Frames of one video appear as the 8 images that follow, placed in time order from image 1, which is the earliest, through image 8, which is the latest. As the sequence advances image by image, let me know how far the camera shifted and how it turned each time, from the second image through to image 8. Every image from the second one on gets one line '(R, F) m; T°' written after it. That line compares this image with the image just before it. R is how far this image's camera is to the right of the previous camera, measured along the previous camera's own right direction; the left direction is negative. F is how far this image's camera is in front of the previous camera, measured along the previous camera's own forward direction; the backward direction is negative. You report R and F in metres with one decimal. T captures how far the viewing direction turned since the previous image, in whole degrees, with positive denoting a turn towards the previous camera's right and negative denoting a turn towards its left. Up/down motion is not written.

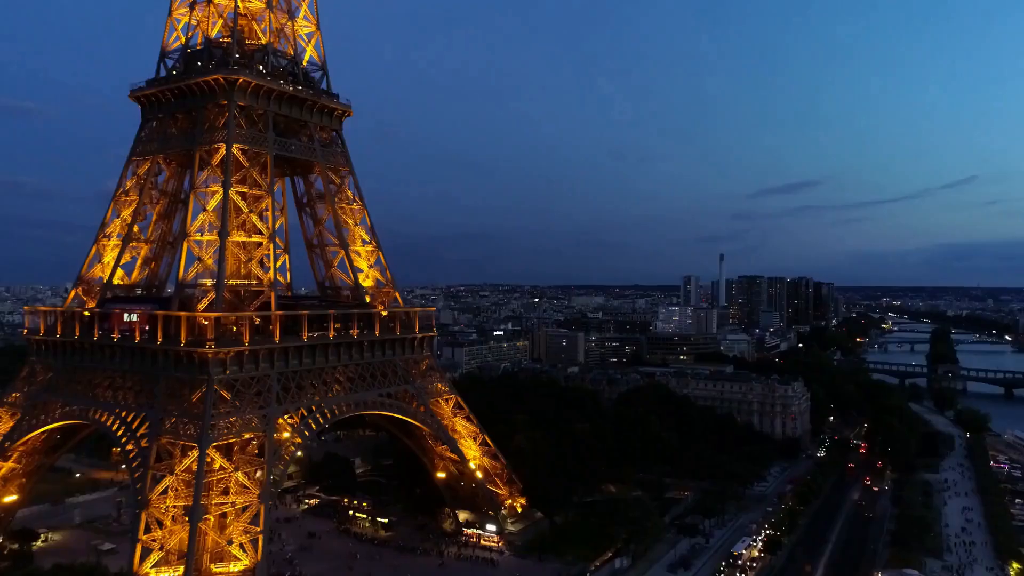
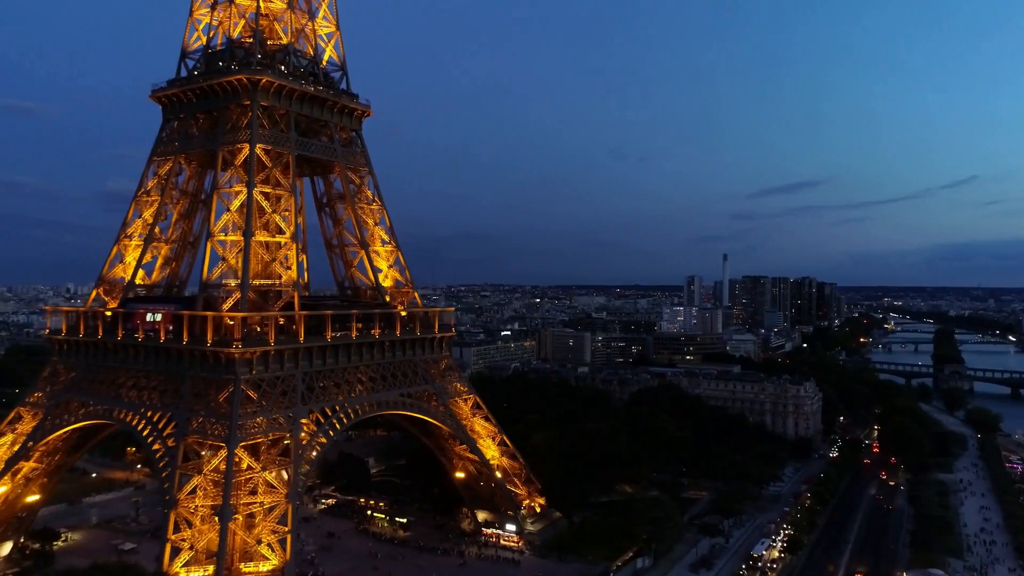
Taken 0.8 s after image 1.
(-0.7, 0.0) m; 0°
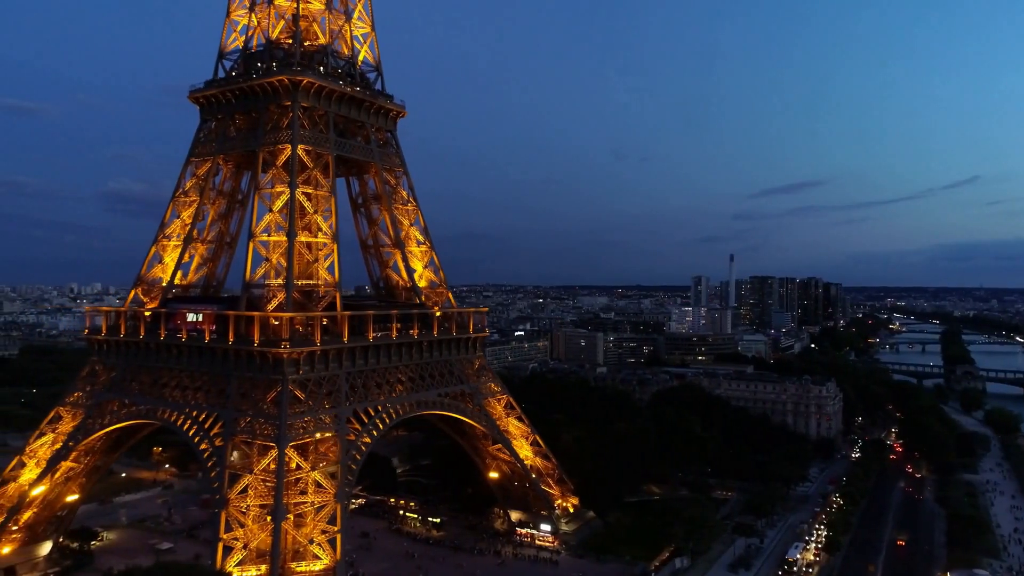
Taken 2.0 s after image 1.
(-1.2, -0.1) m; 0°
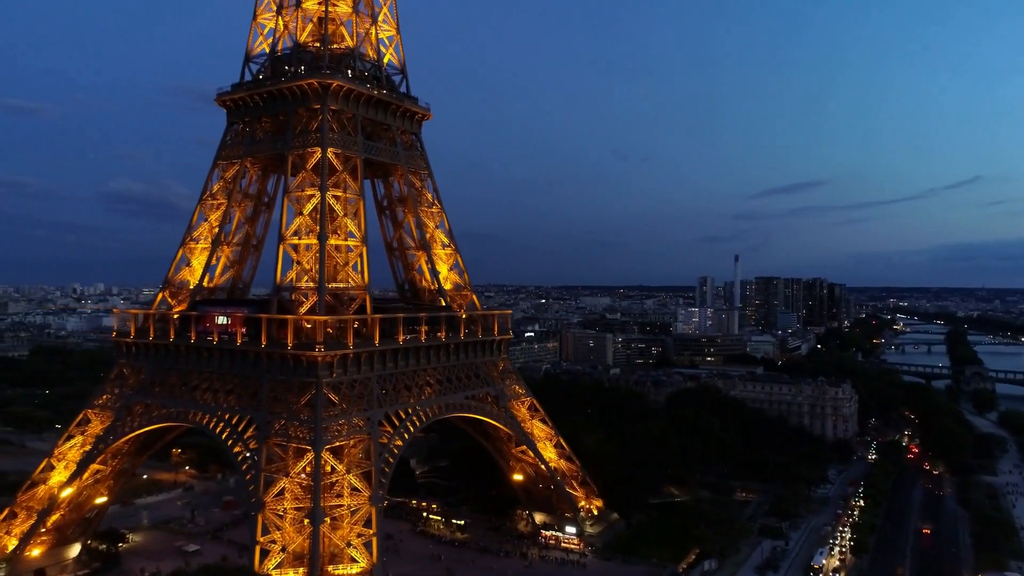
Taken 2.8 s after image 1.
(-0.9, 0.0) m; 0°
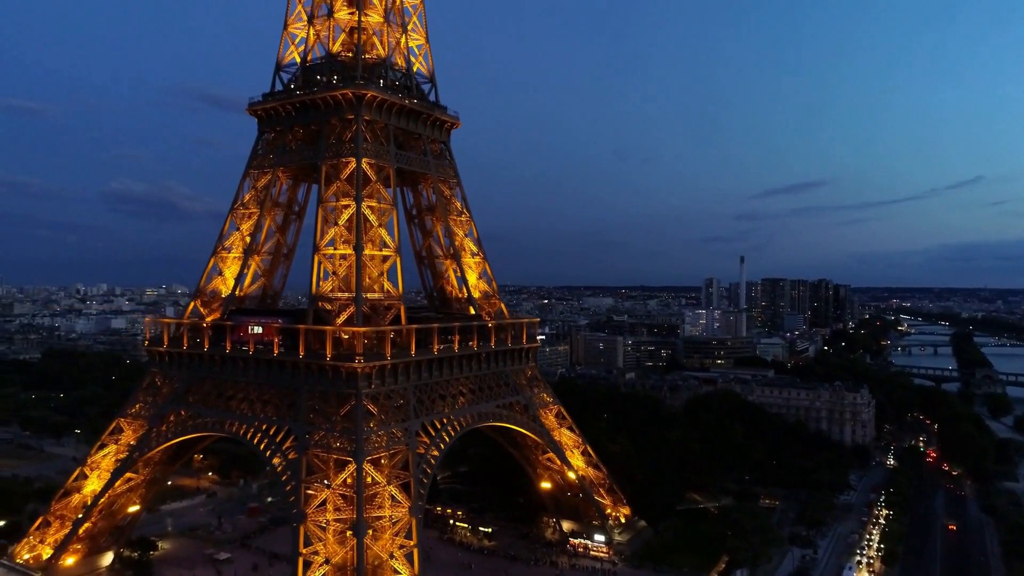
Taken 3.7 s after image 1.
(-1.0, -0.1) m; 0°
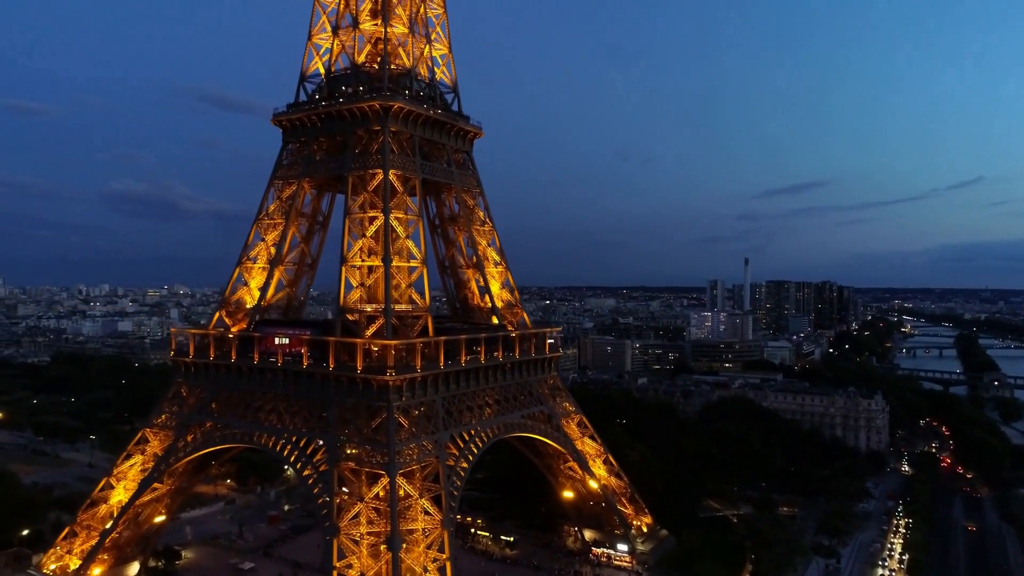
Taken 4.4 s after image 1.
(-0.8, 0.0) m; 0°
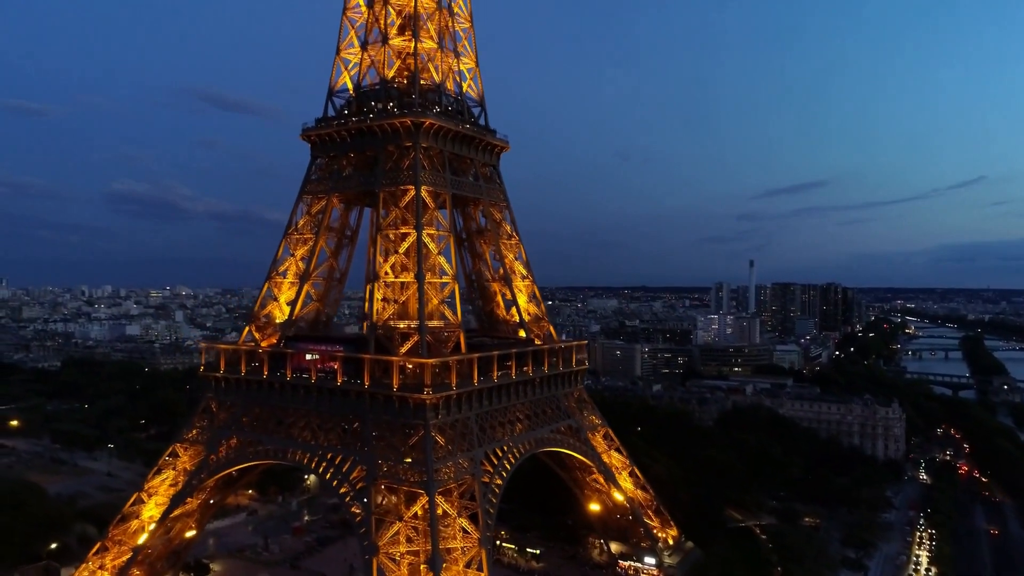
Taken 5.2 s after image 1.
(-0.9, 0.0) m; 0°
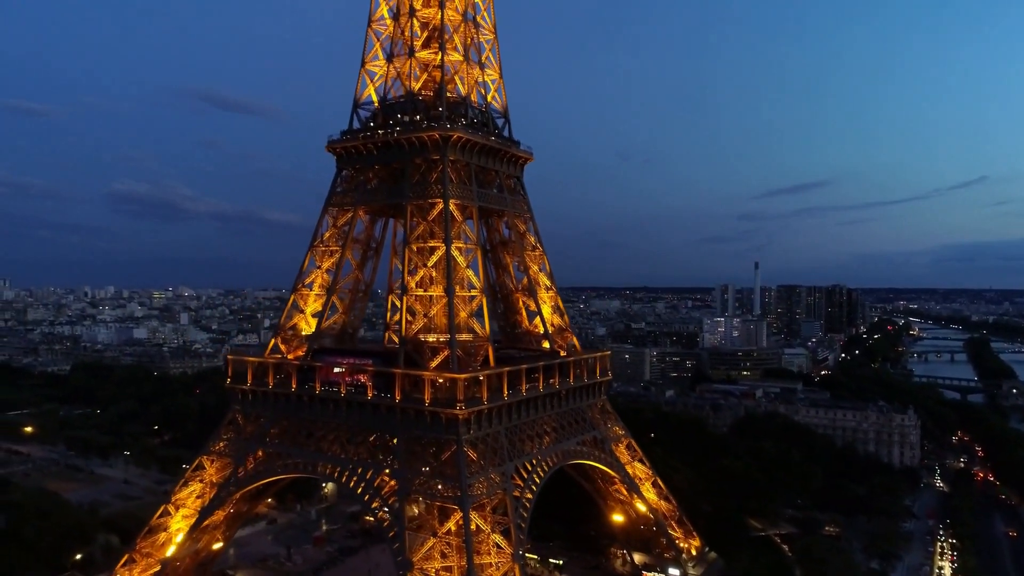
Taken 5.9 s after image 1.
(-0.8, 0.0) m; 0°
